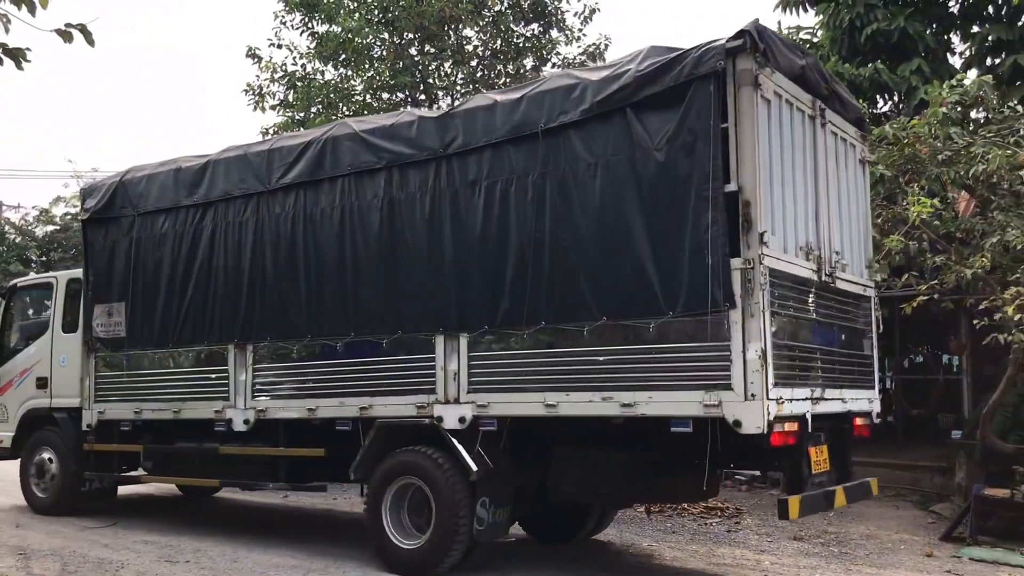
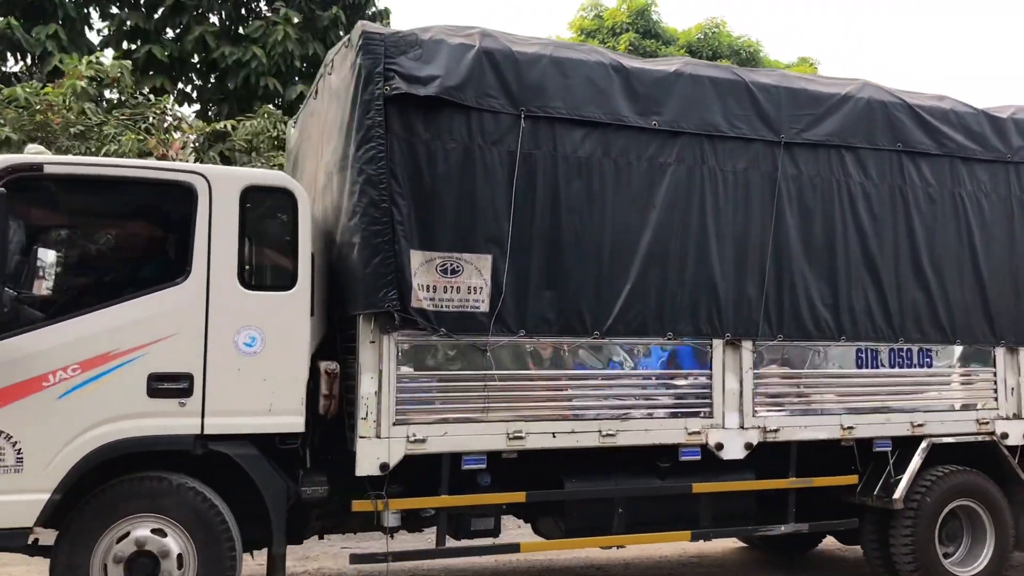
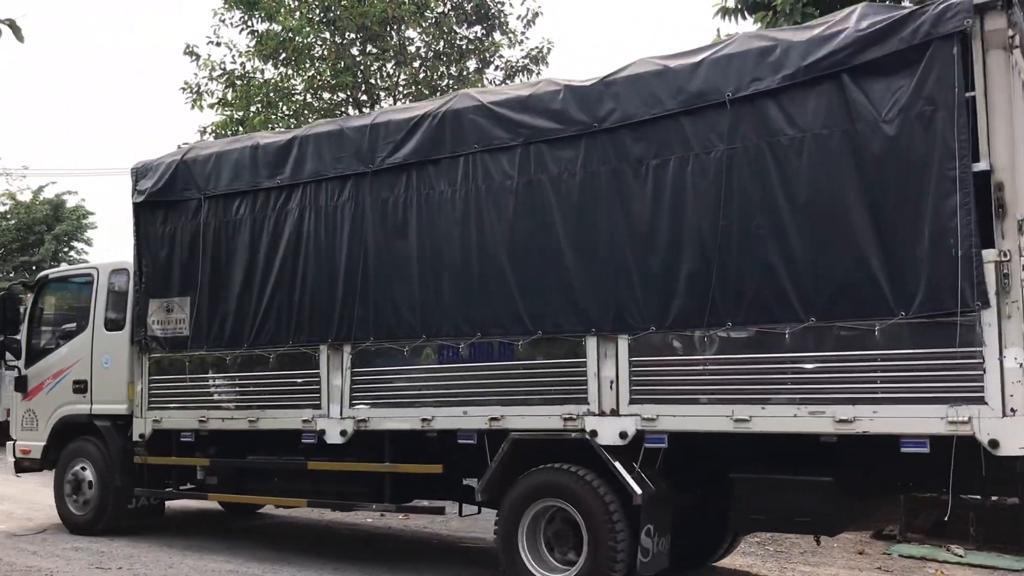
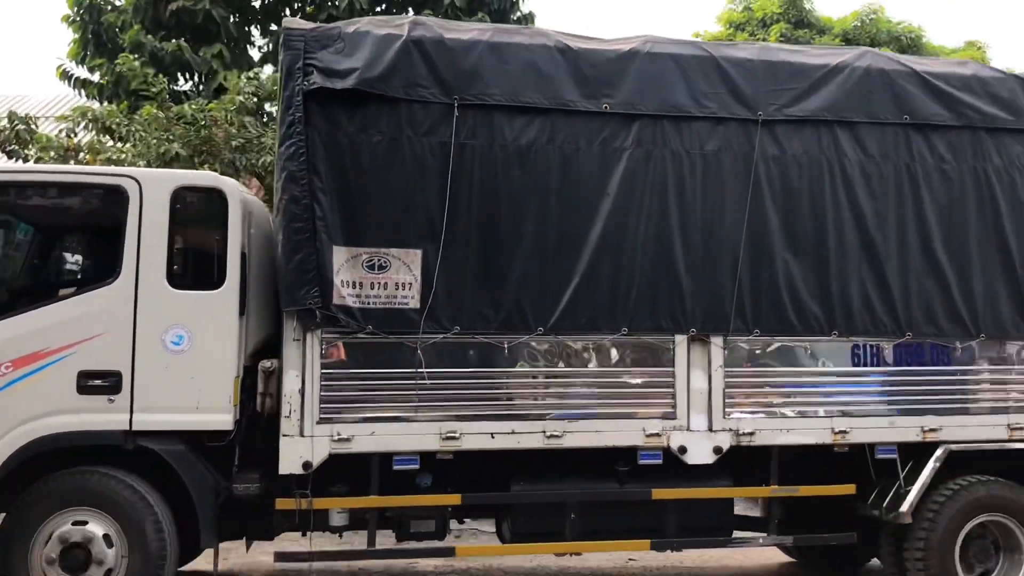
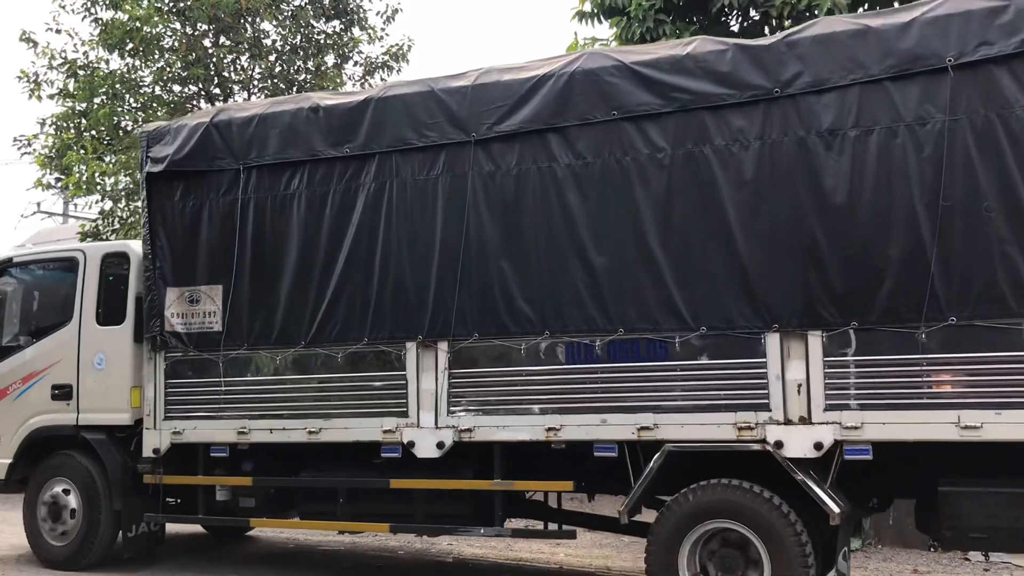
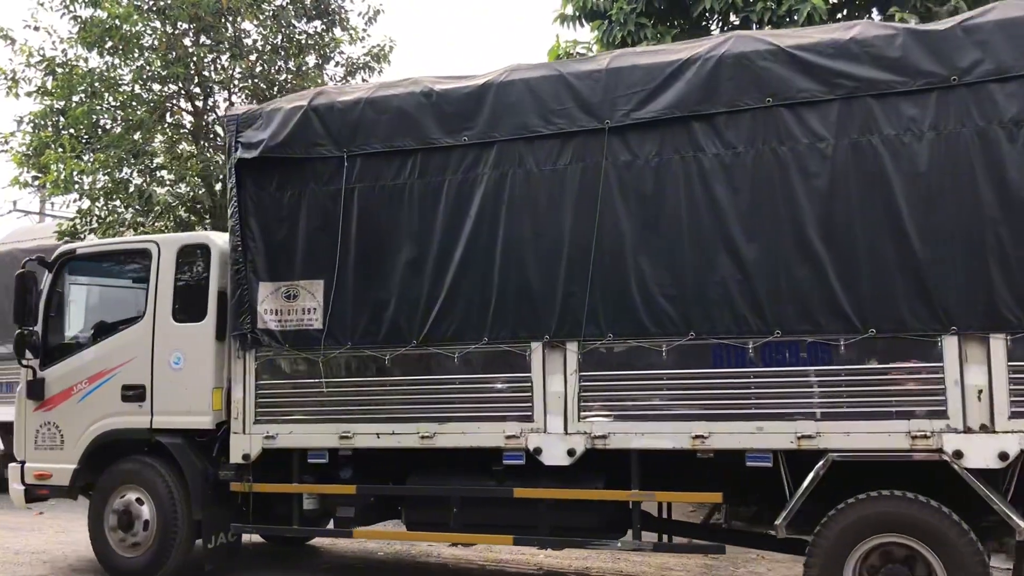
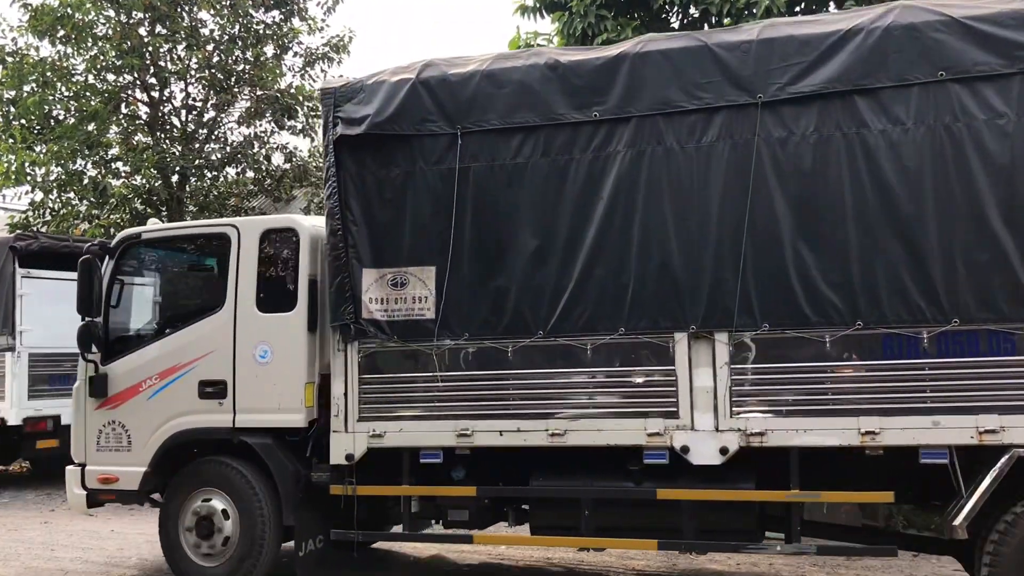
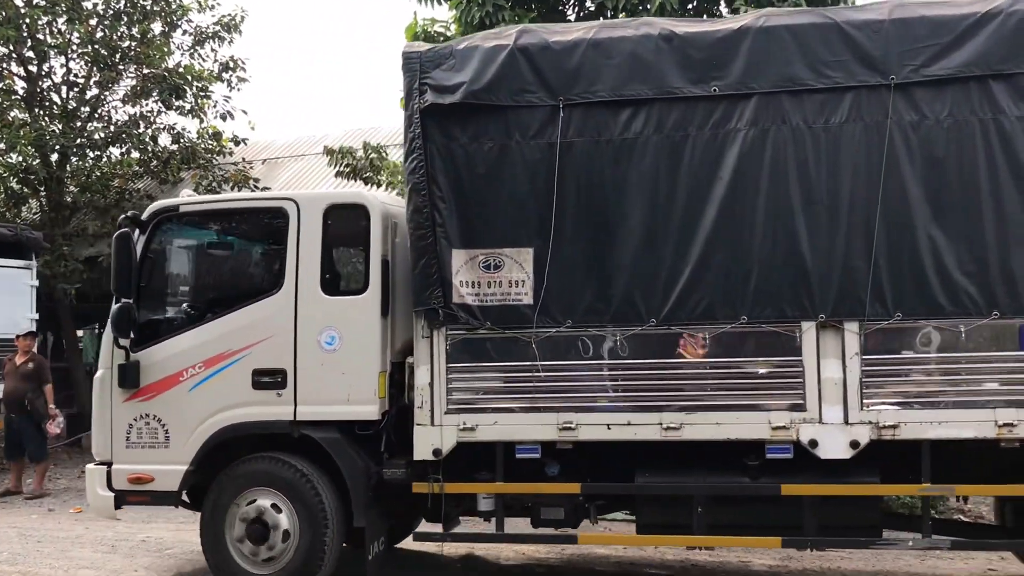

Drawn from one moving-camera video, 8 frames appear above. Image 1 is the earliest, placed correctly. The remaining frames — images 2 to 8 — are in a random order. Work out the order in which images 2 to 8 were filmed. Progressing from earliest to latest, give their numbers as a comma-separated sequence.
3, 5, 6, 7, 8, 4, 2
